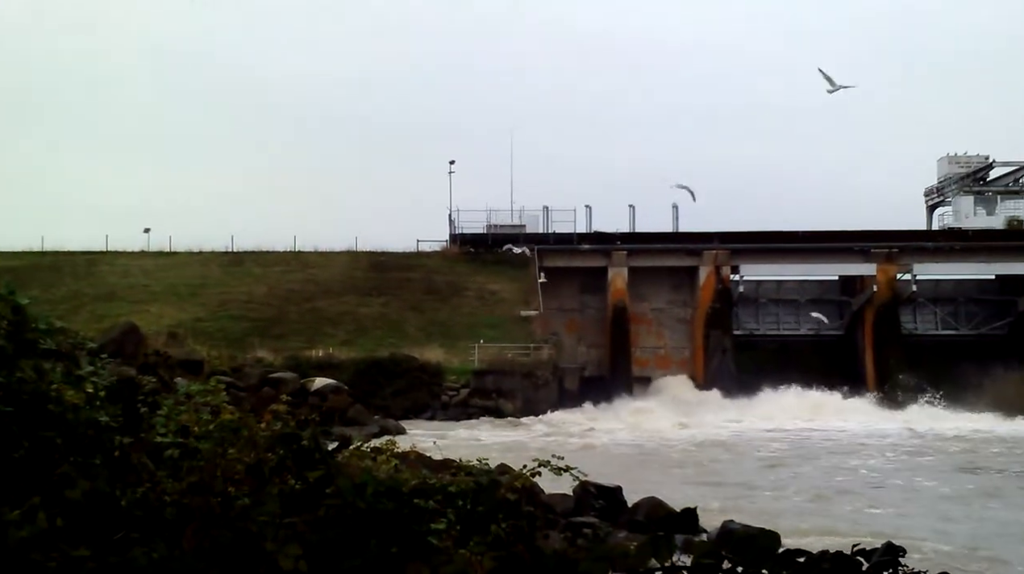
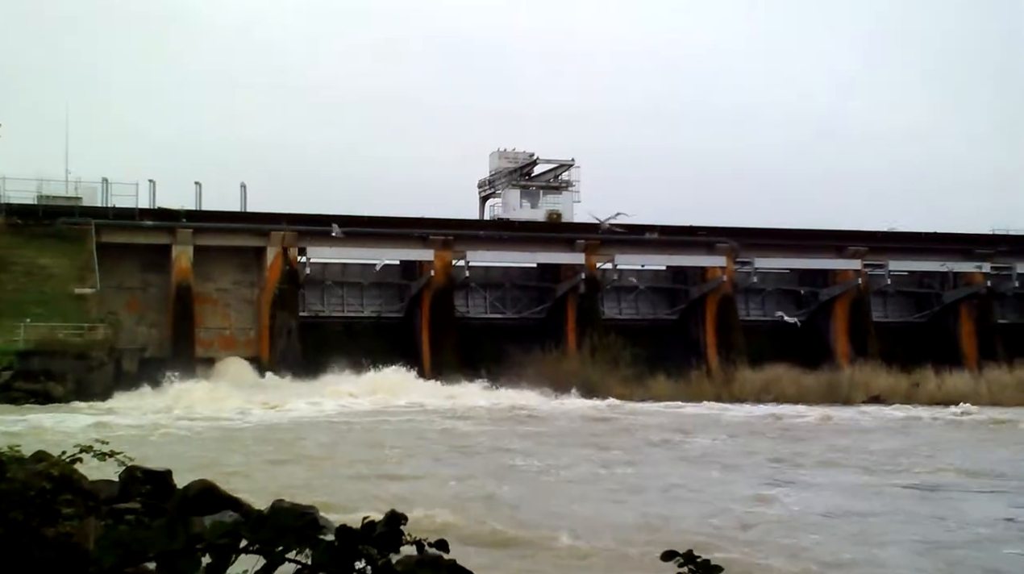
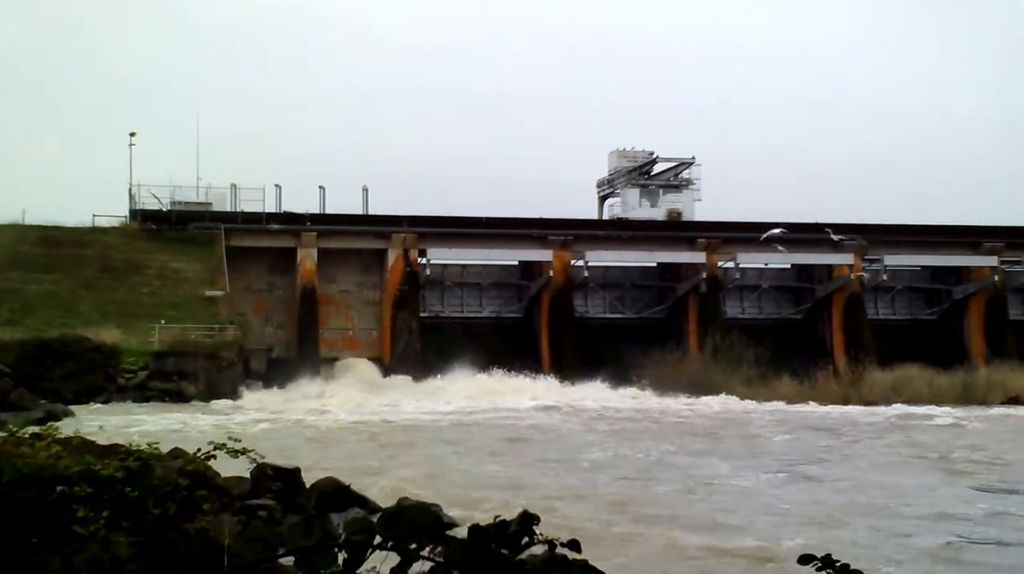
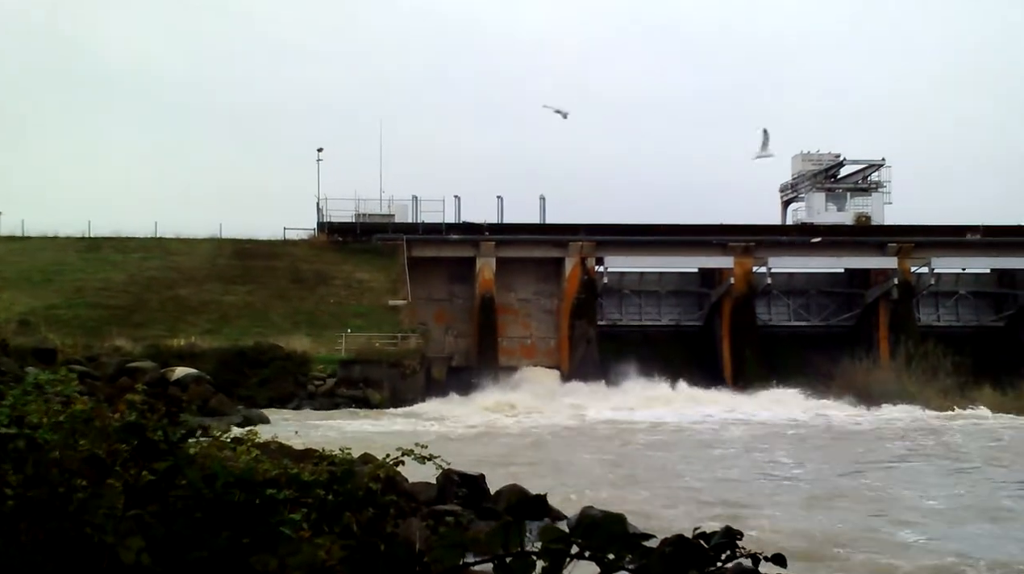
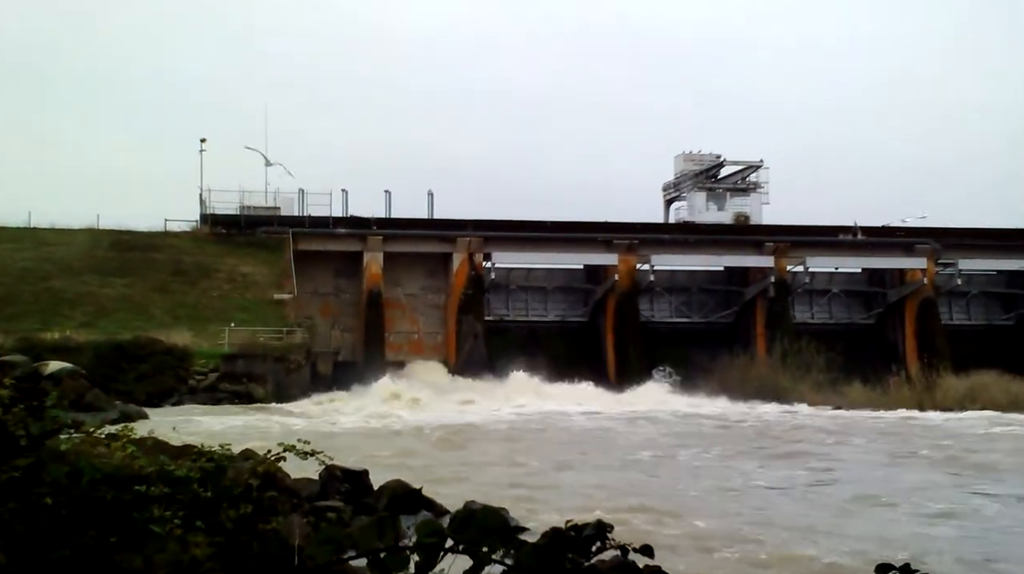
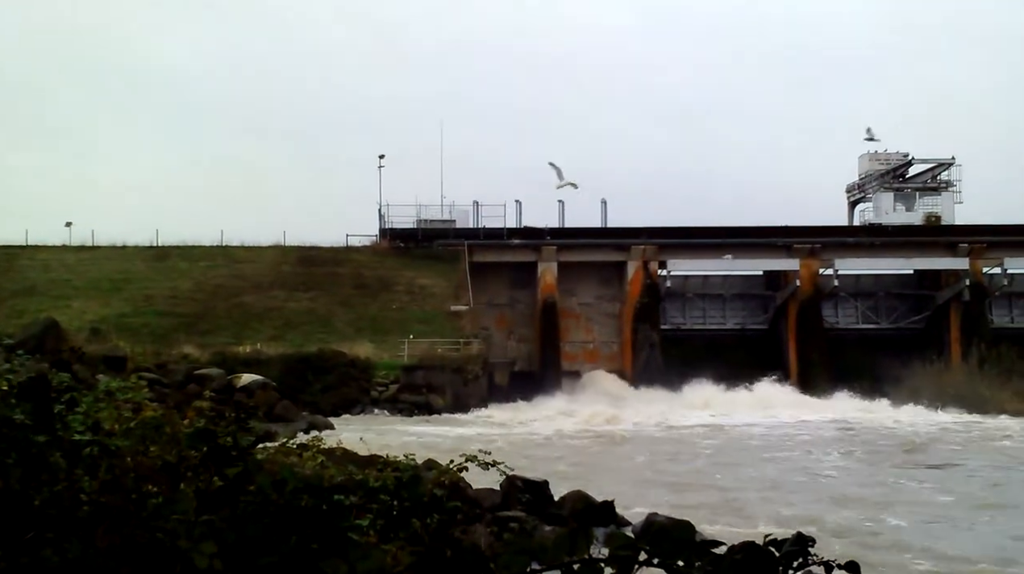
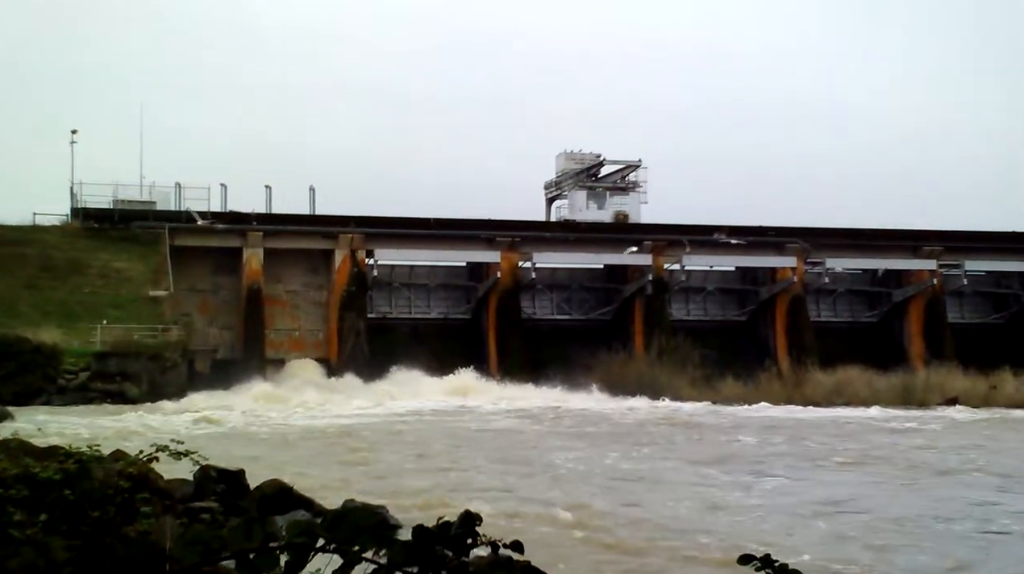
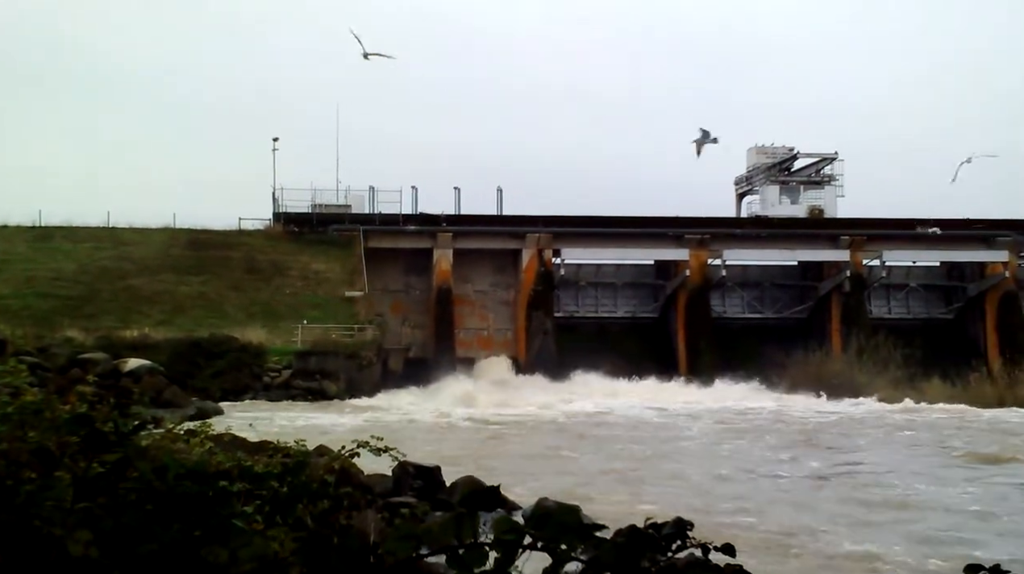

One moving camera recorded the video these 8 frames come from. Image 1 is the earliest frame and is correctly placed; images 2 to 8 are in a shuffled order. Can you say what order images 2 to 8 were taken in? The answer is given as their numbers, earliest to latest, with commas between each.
6, 4, 8, 5, 3, 7, 2
